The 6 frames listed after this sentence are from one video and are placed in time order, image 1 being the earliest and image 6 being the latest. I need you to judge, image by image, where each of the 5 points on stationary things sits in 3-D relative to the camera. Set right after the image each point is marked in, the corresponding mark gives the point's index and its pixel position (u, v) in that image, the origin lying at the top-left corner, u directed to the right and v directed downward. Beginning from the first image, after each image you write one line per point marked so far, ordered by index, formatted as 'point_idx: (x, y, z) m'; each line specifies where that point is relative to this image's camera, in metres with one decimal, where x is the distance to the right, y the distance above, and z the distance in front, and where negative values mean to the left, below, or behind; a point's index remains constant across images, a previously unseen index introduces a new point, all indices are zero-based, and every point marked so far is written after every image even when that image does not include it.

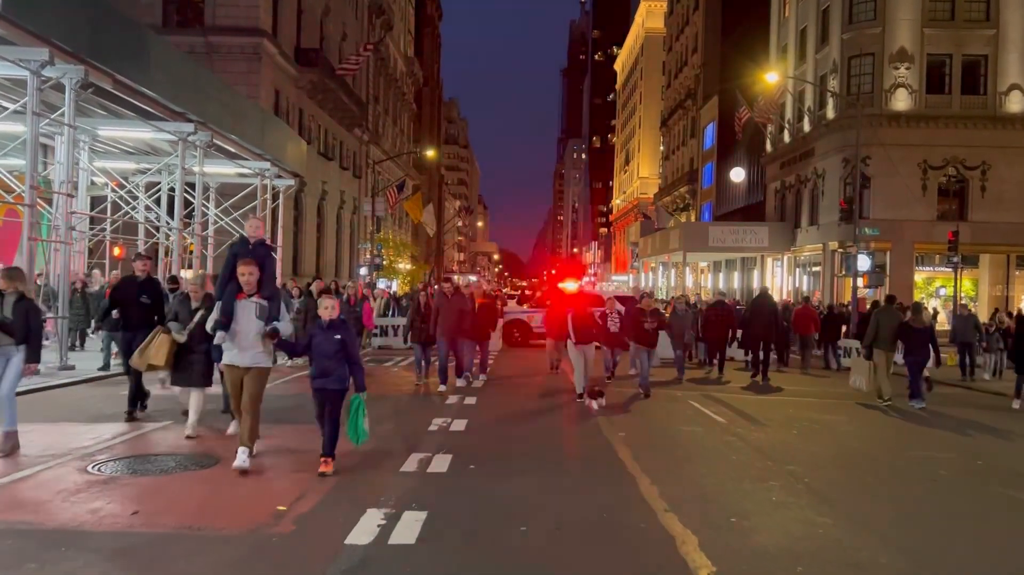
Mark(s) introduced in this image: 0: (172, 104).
0: (-6.0, +3.3, +16.1) m
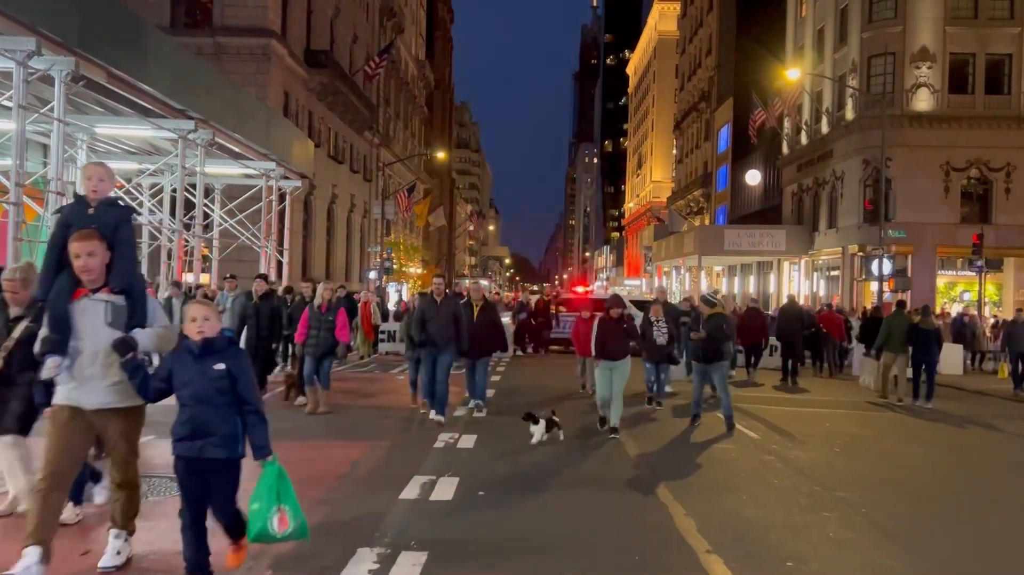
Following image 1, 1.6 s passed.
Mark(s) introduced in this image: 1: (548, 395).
0: (-5.8, +3.2, +15.4) m
1: (+0.5, -1.8, +14.4) m
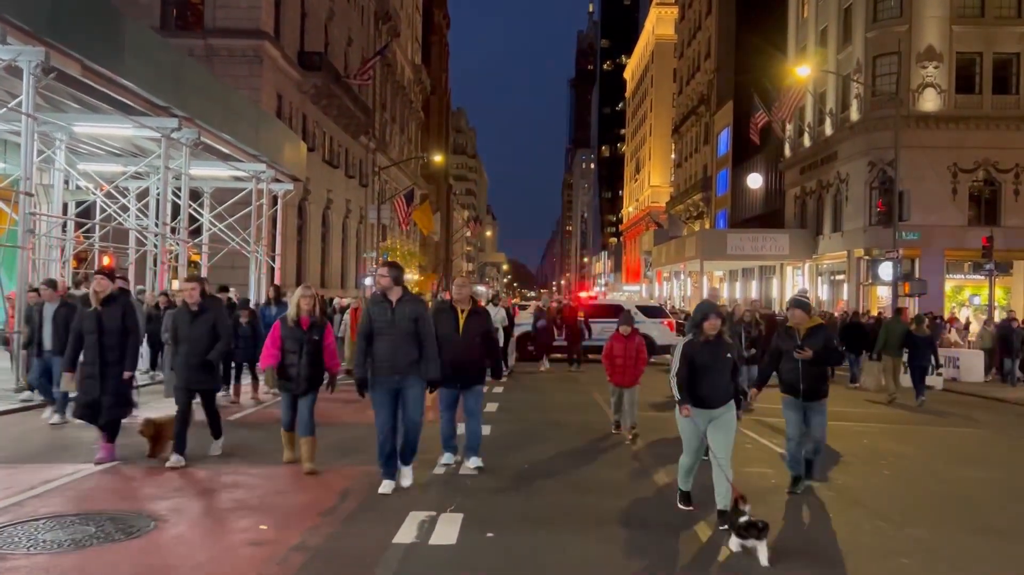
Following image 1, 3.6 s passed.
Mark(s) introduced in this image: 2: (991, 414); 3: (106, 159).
0: (-5.8, +3.1, +14.5) m
1: (+0.6, -1.9, +13.5) m
2: (+8.6, -2.3, +16.3) m
3: (-8.7, +2.8, +19.3) m
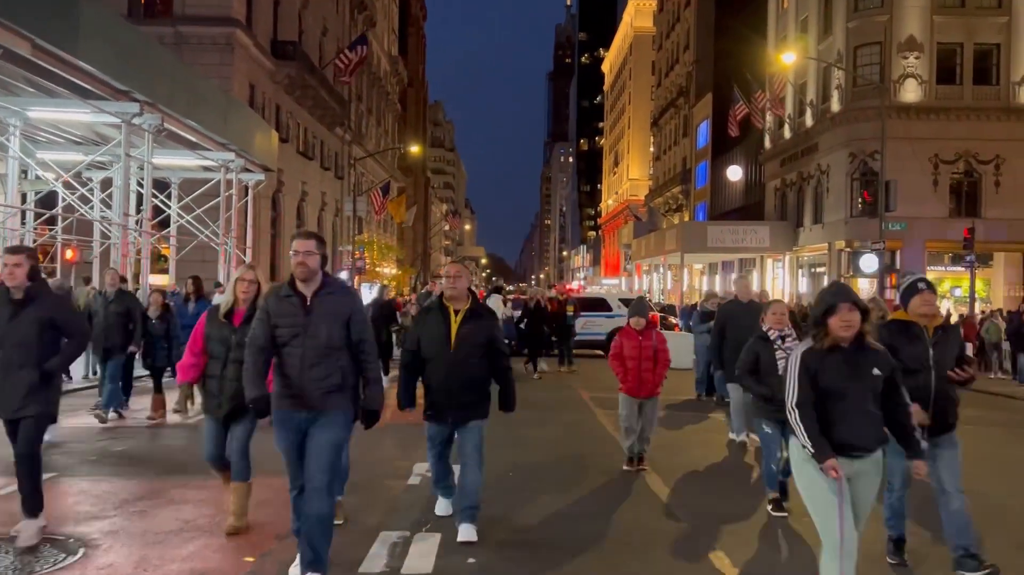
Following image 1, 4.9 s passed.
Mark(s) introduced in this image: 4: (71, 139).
0: (-6.1, +3.2, +13.7) m
1: (+0.3, -1.8, +12.9) m
2: (+8.2, -2.1, +15.8) m
3: (-9.1, +2.9, +18.5) m
4: (-8.8, +3.0, +17.9) m
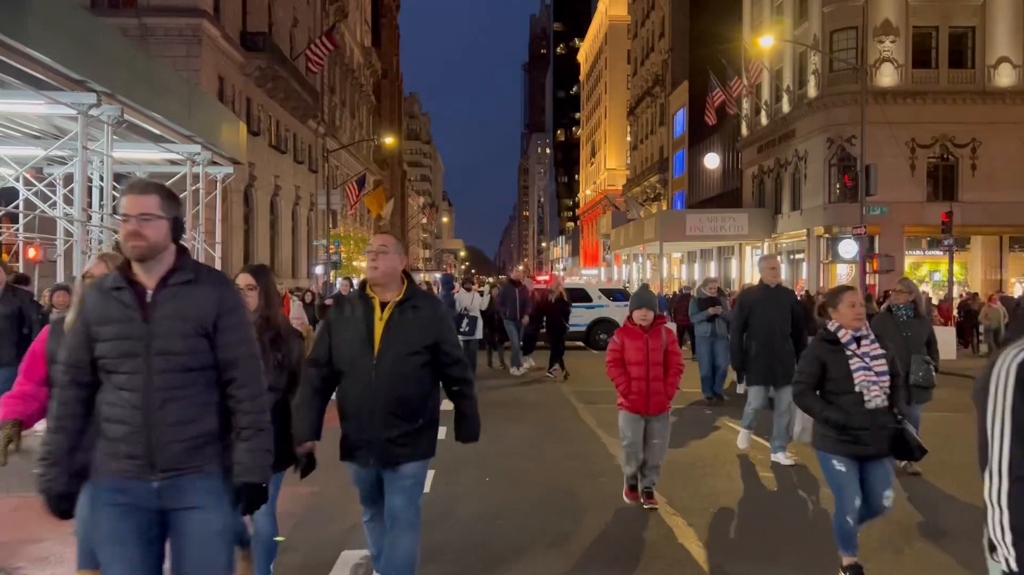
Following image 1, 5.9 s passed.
0: (-6.5, +3.2, +13.1) m
1: (0.0, -1.7, +12.4) m
2: (+7.9, -1.8, +15.6) m
3: (-9.6, +2.9, +17.8) m
4: (-9.3, +3.0, +17.3) m
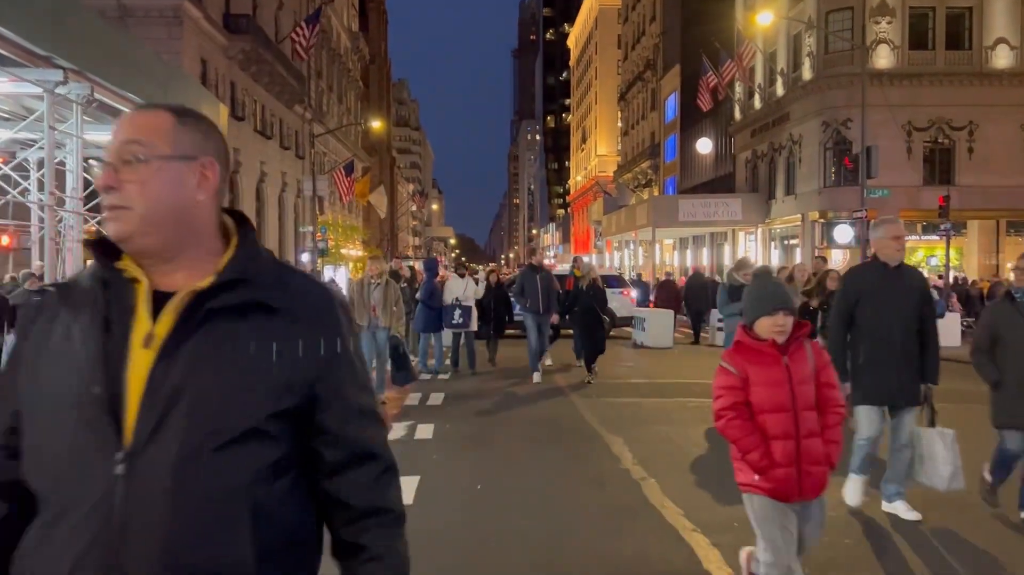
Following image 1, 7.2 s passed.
0: (-6.6, +3.4, +12.3) m
1: (-0.1, -1.5, +11.8) m
2: (+7.7, -1.6, +15.0) m
3: (-9.8, +3.1, +17.0) m
4: (-9.4, +3.2, +16.5) m
